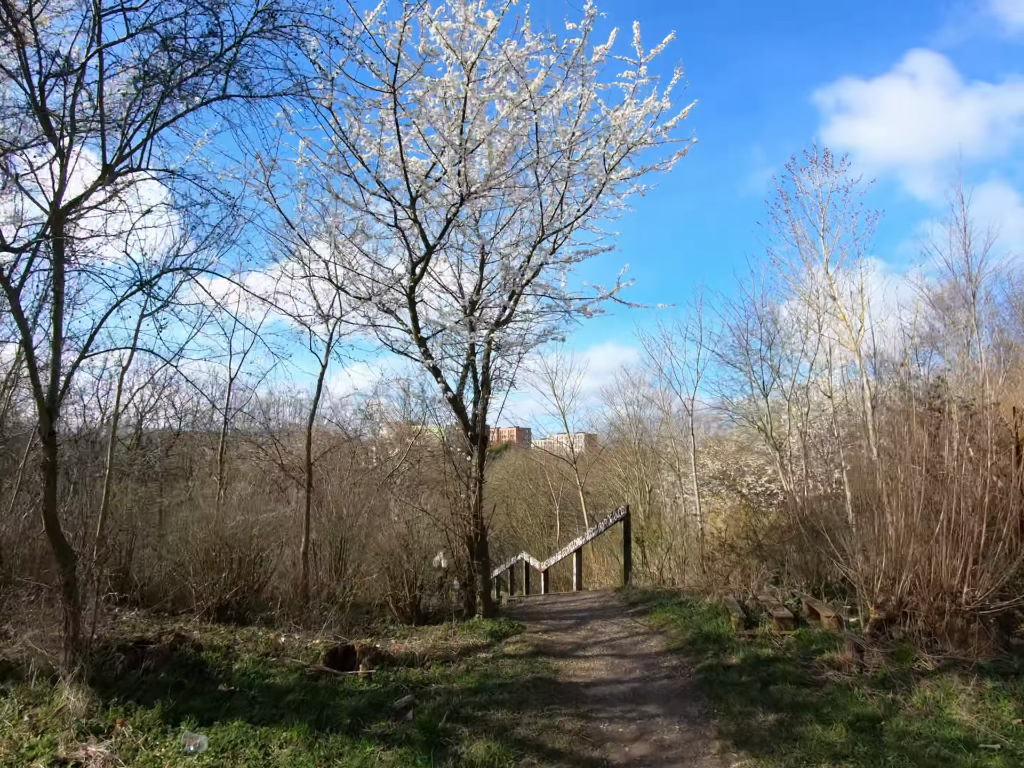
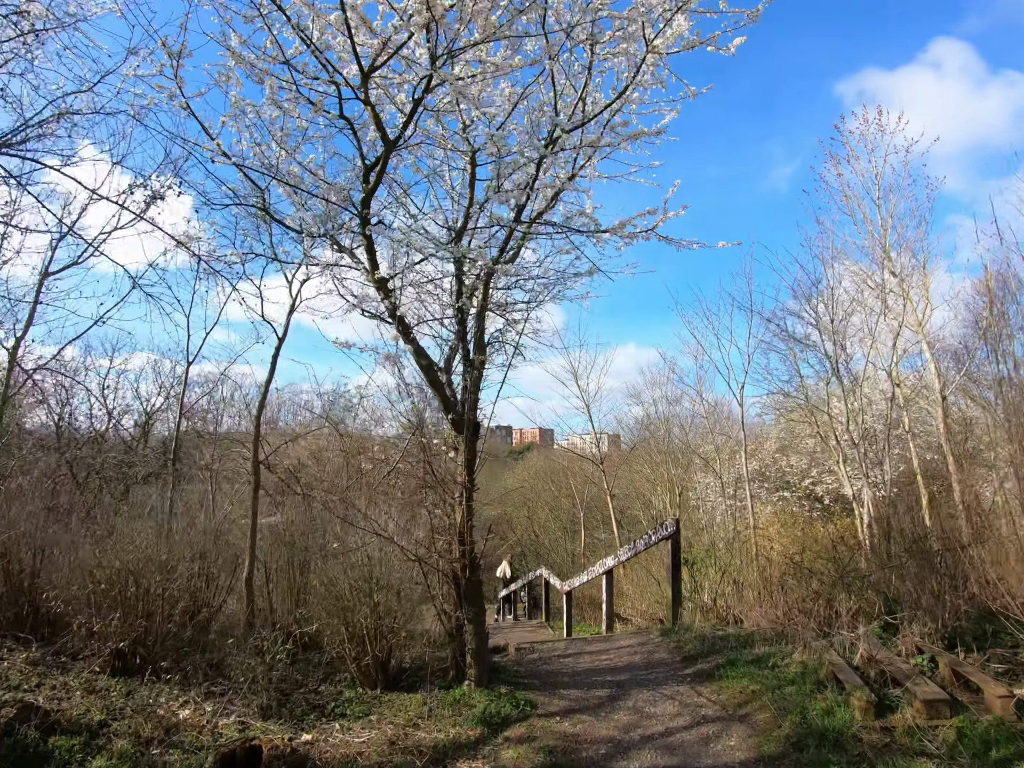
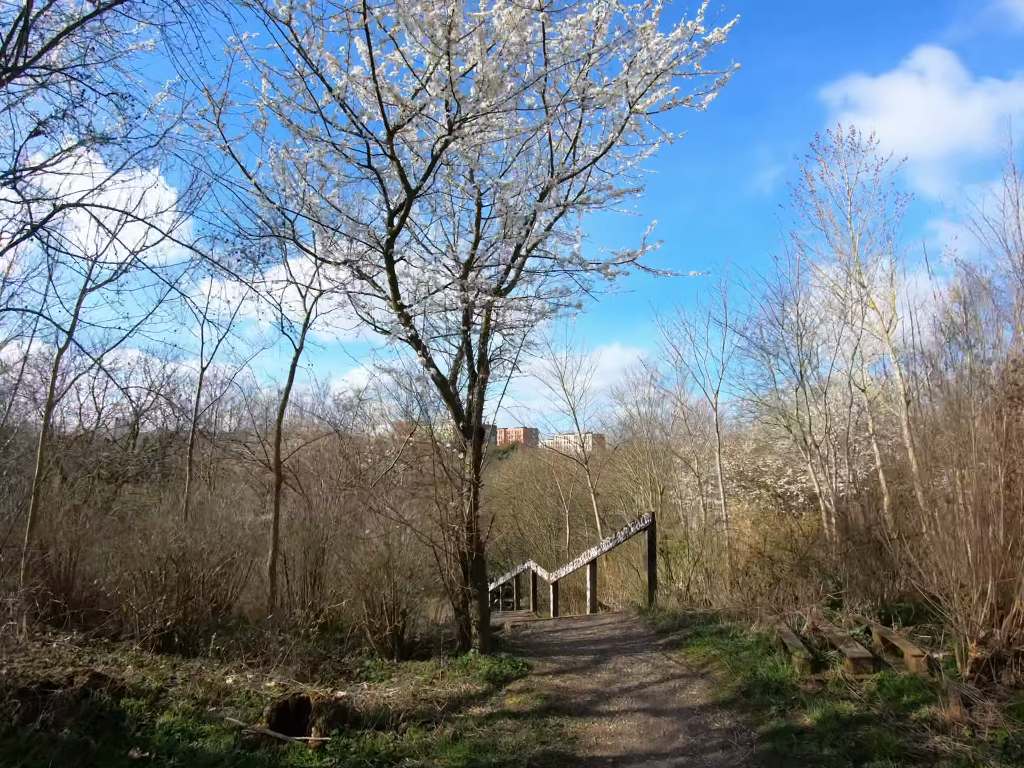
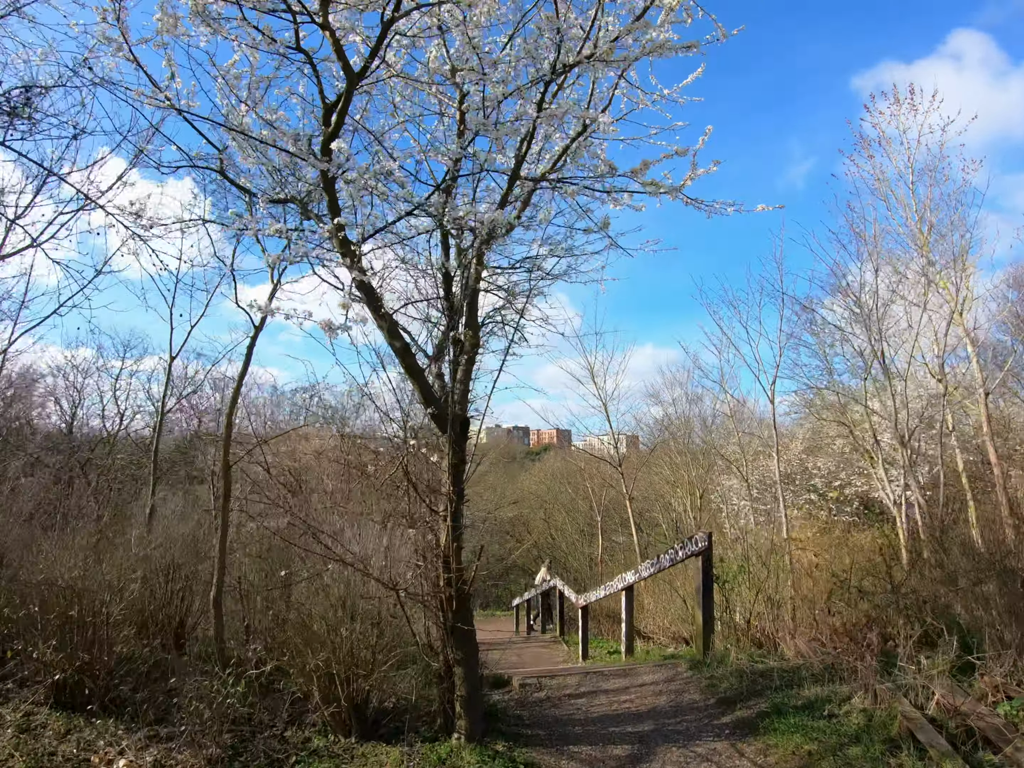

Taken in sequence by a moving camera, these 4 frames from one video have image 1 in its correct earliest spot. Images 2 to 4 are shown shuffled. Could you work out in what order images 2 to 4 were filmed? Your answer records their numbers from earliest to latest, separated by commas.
3, 2, 4
